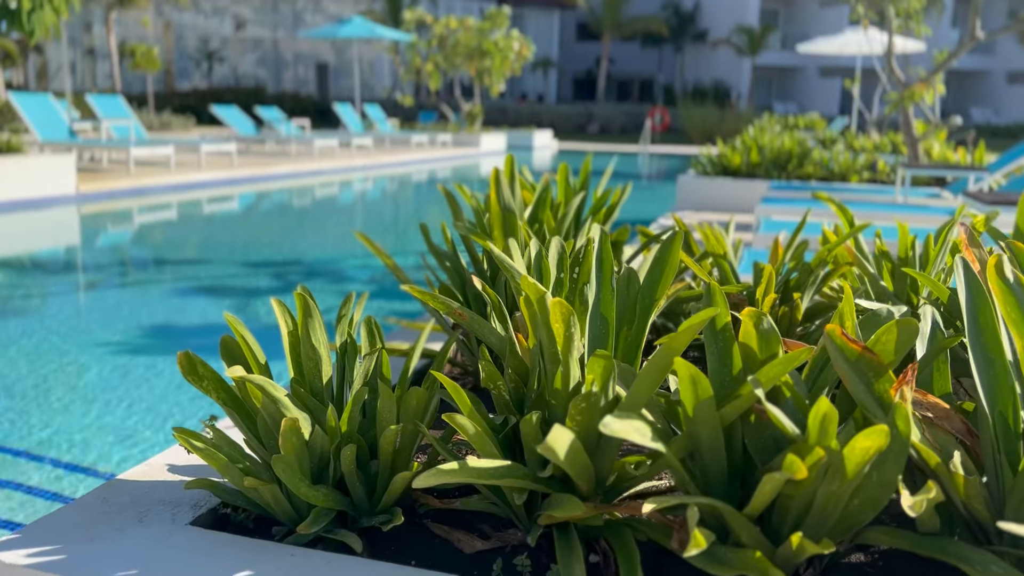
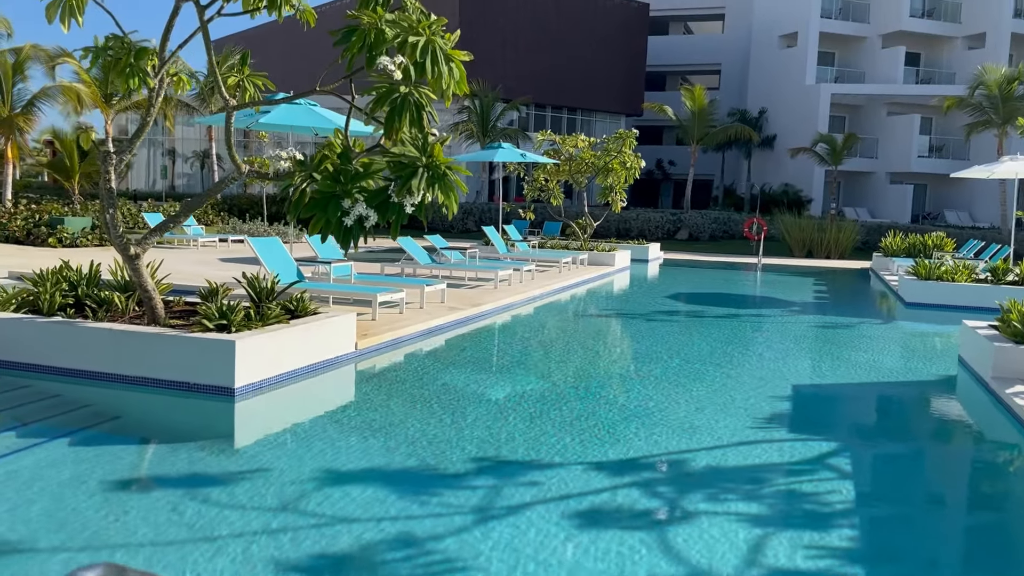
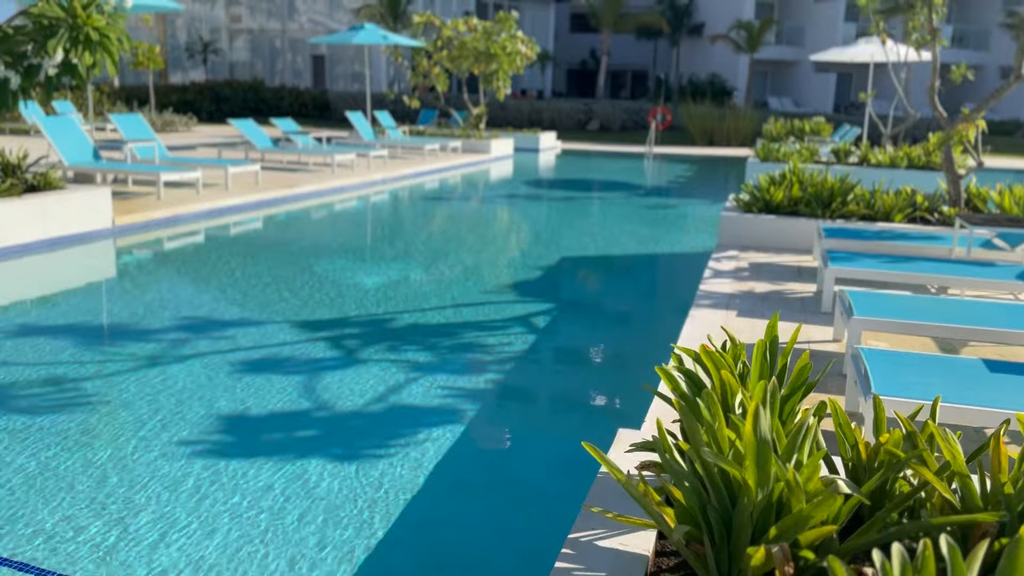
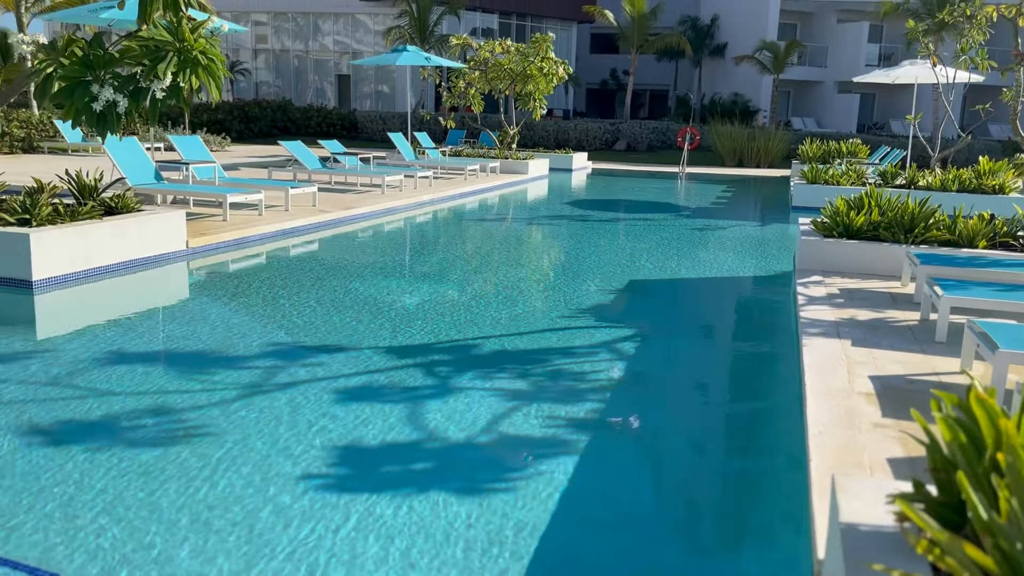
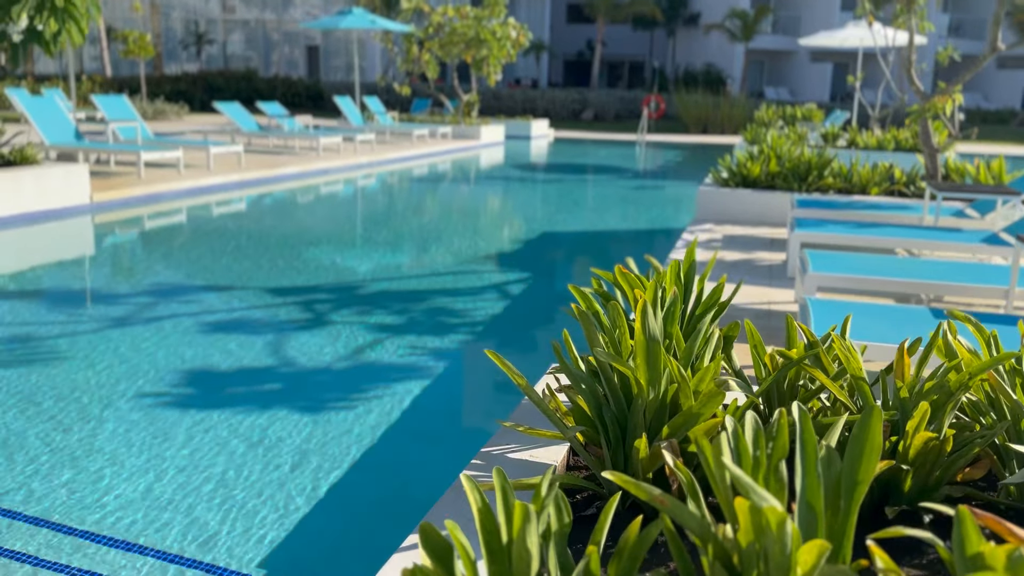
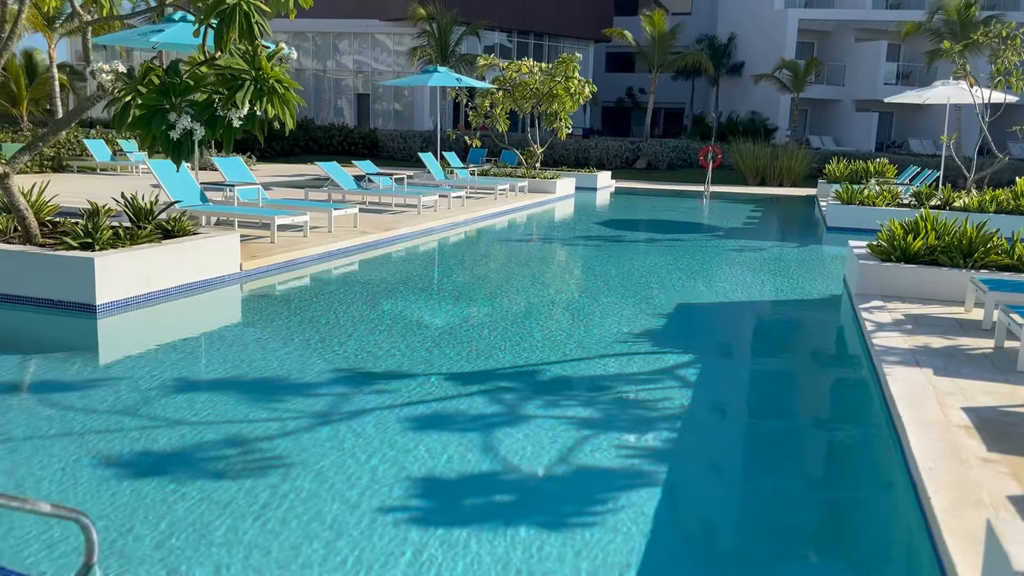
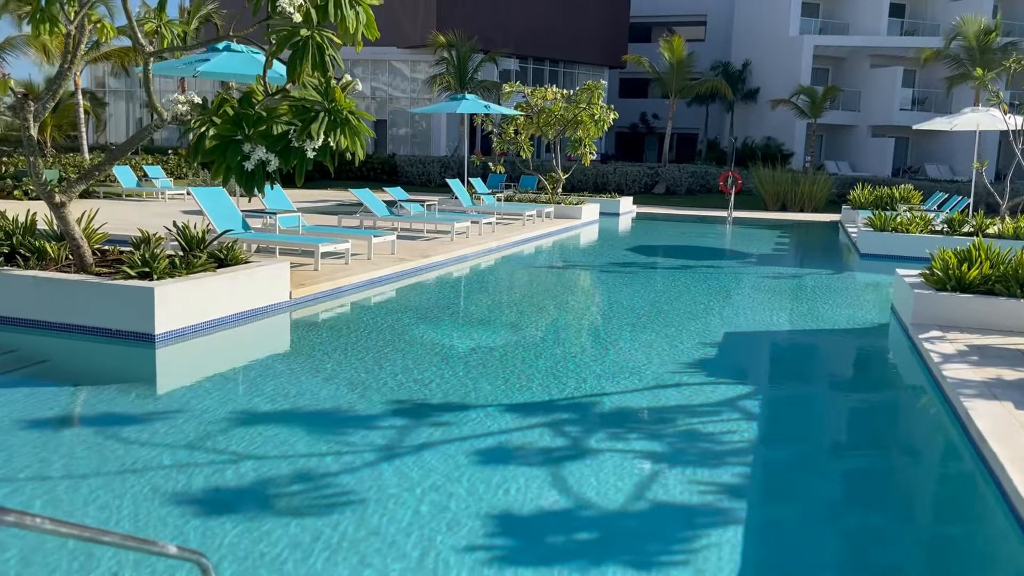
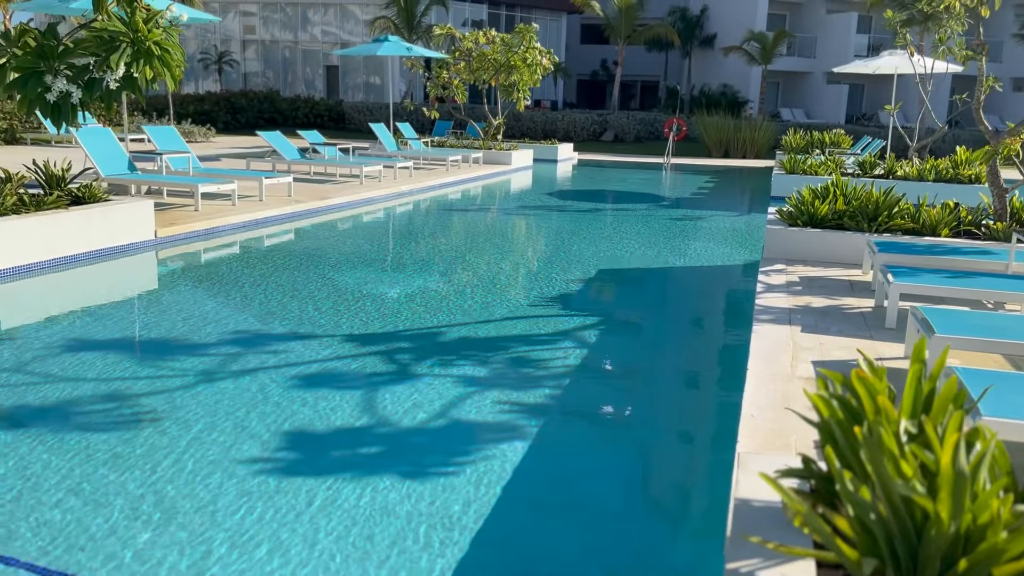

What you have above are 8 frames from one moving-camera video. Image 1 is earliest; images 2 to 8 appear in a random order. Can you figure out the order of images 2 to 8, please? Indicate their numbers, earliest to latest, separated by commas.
5, 3, 8, 4, 6, 7, 2
